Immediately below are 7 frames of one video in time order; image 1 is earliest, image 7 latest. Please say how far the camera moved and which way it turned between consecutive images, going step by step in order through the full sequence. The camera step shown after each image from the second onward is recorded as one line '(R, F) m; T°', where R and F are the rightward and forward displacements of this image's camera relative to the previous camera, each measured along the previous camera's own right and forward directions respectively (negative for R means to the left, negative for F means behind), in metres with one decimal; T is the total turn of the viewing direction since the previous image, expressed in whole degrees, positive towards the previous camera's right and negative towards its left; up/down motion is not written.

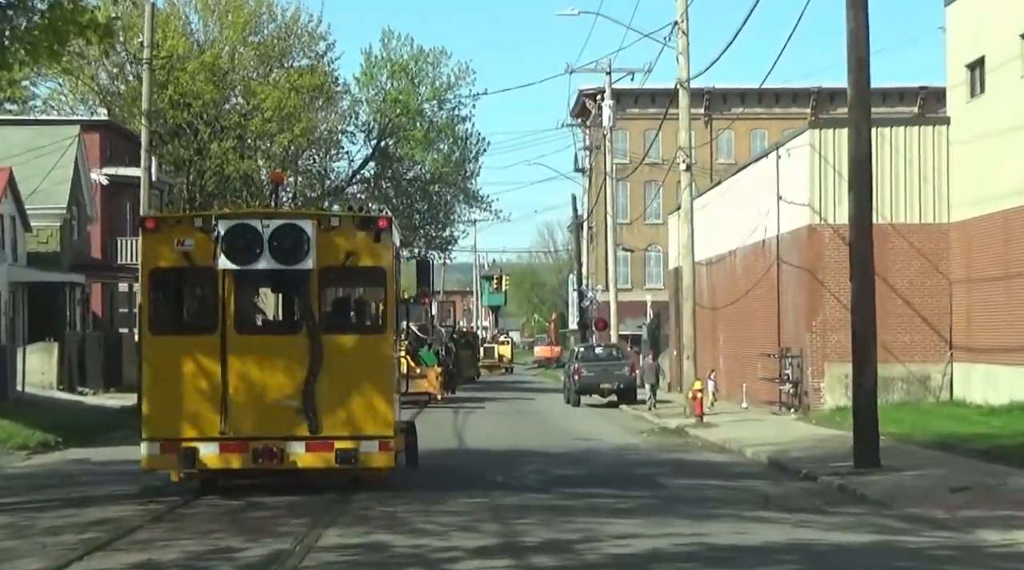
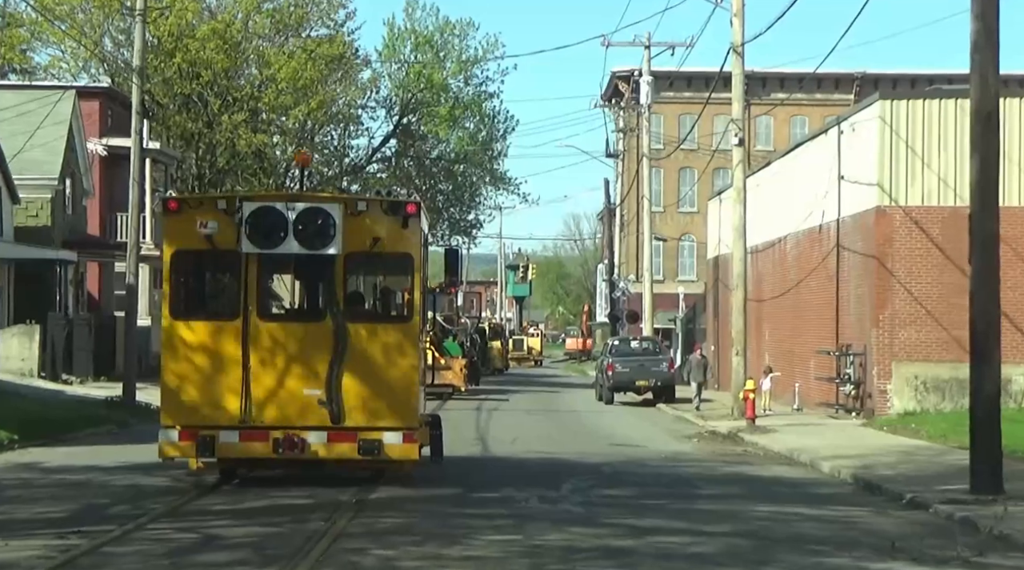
(-0.2, +3.6) m; -1°
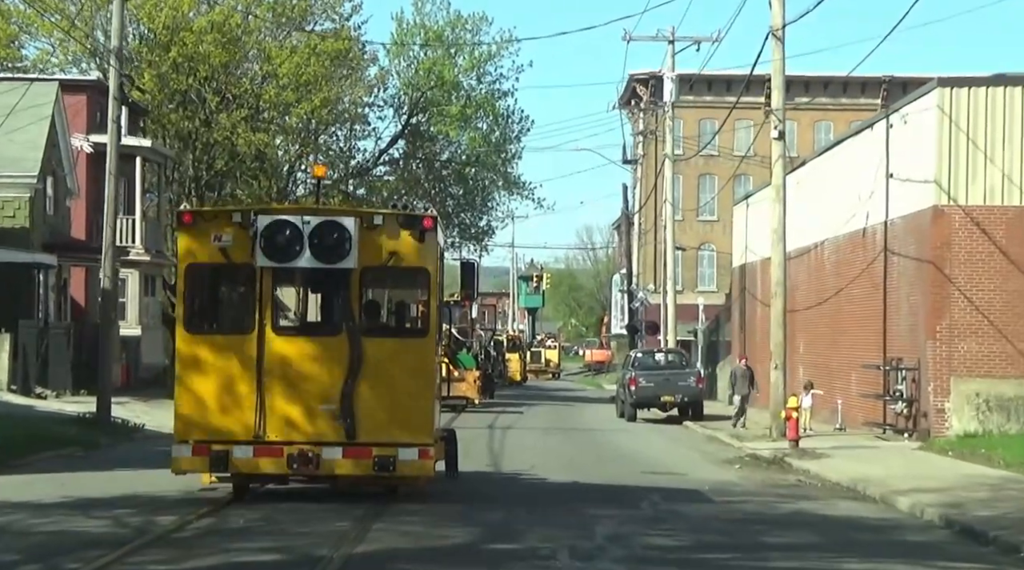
(-0.1, +3.0) m; 0°
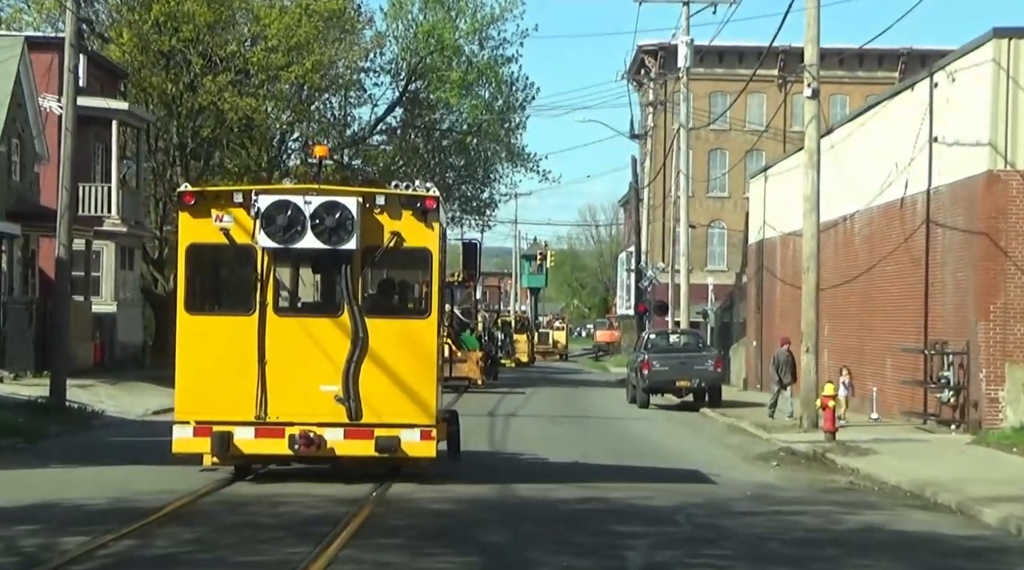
(0.0, +2.9) m; 0°
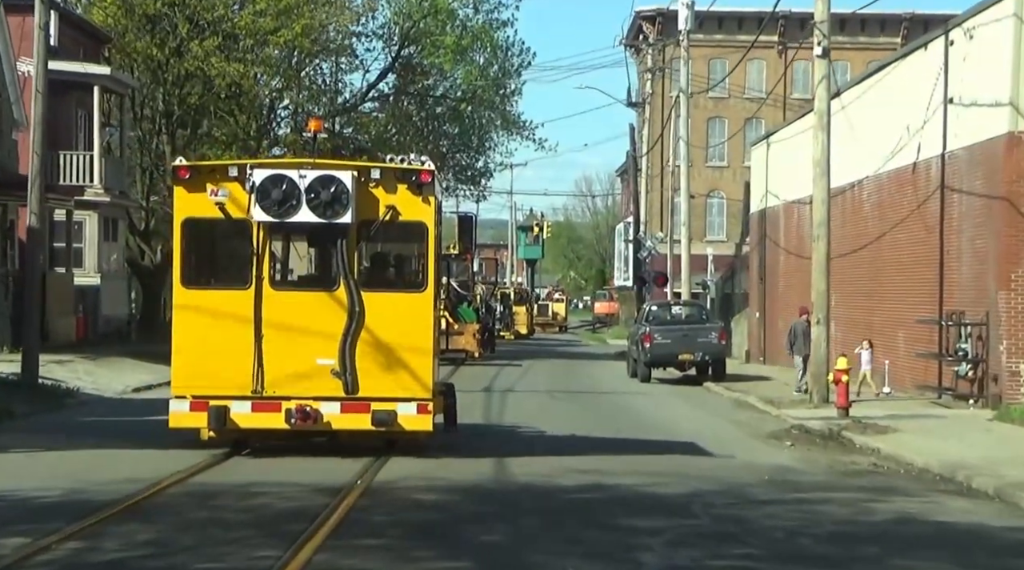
(0.0, +1.3) m; 0°
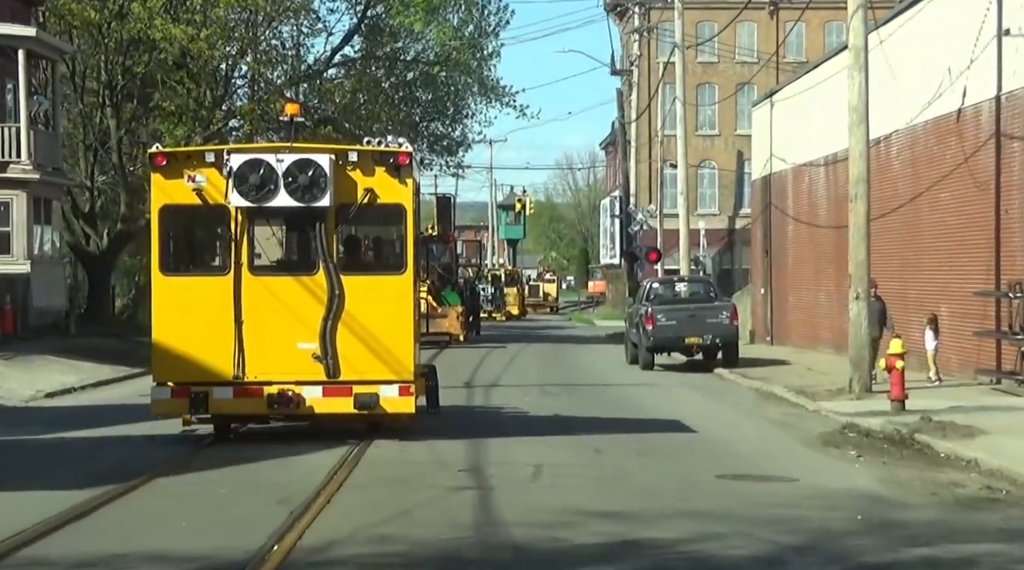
(0.0, +4.1) m; +1°
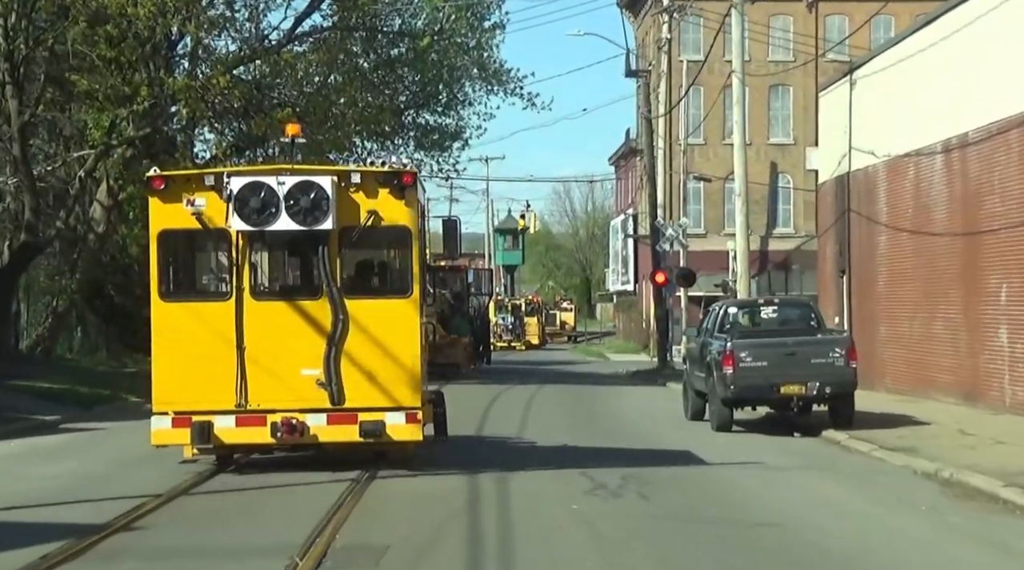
(-0.3, +9.2) m; 0°
